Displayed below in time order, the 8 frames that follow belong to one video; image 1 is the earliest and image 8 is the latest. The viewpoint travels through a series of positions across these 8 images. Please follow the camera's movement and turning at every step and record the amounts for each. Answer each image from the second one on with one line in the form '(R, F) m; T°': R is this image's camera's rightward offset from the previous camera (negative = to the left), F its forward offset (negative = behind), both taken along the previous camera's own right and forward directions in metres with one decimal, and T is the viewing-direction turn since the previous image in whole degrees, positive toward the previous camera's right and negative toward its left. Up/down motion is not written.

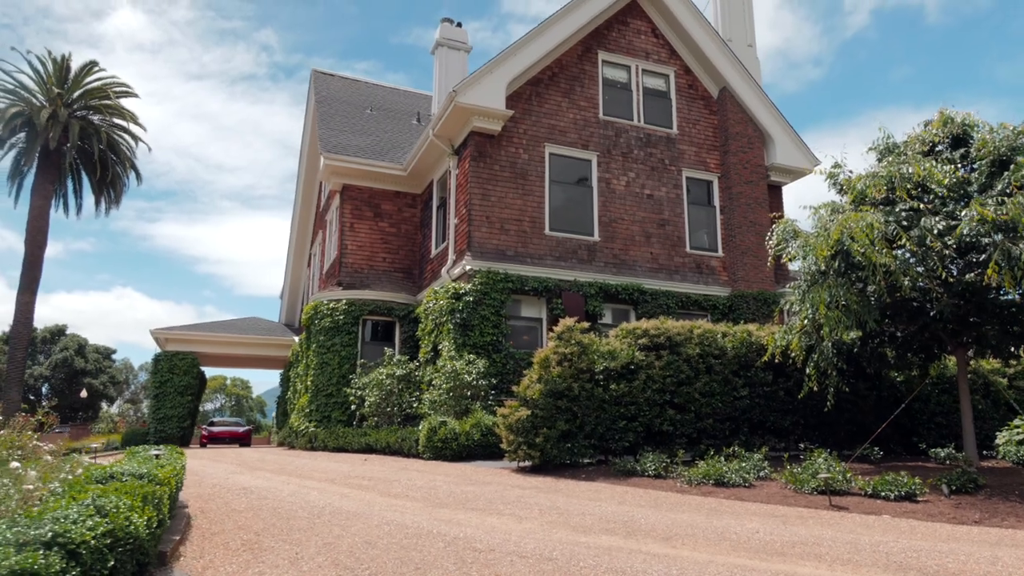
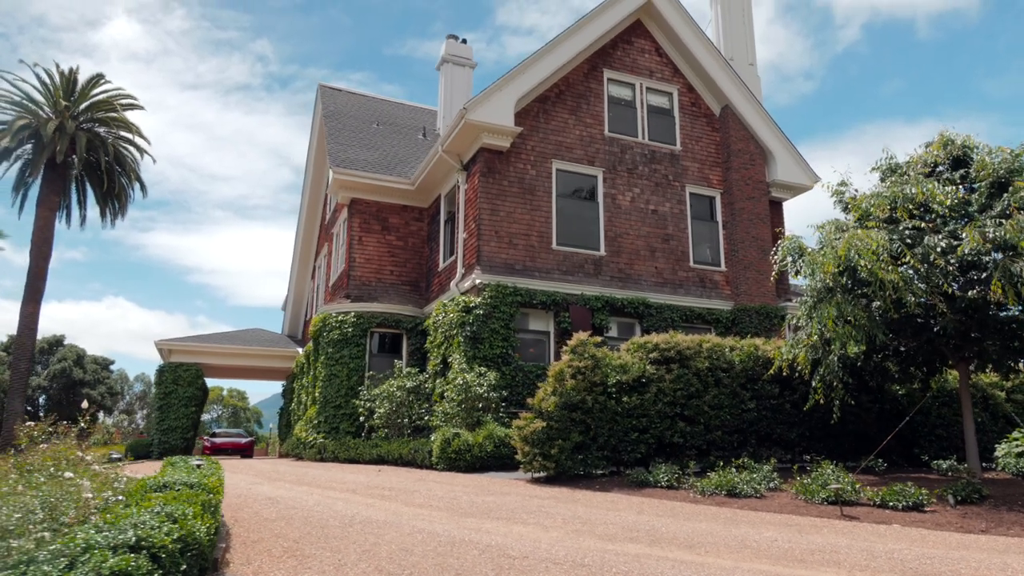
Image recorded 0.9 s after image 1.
(-0.3, -0.3) m; 0°
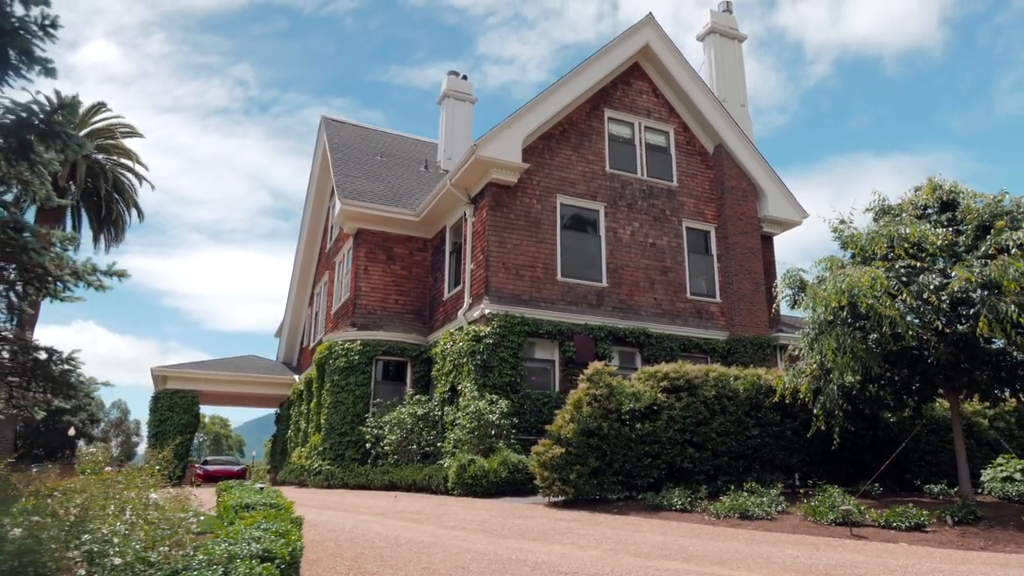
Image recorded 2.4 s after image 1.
(-0.6, -0.5) m; +2°
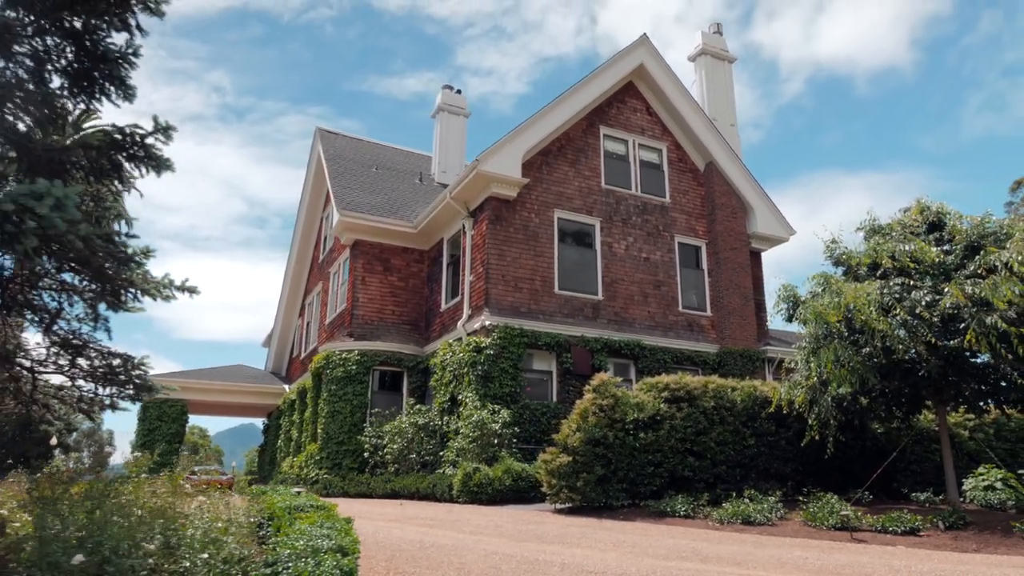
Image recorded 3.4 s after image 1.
(-0.5, -0.3) m; +2°
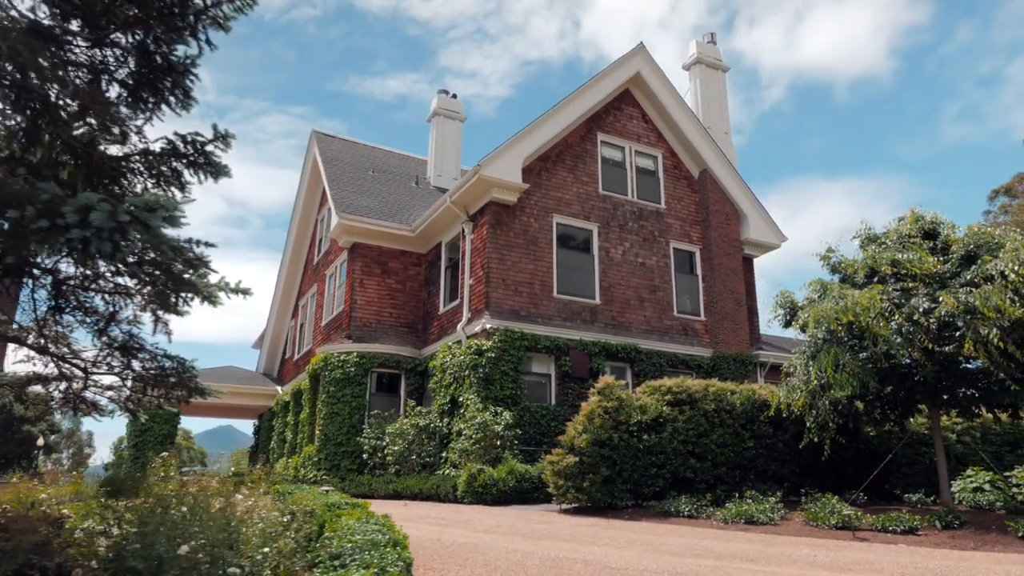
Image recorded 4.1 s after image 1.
(-0.4, -0.2) m; +1°
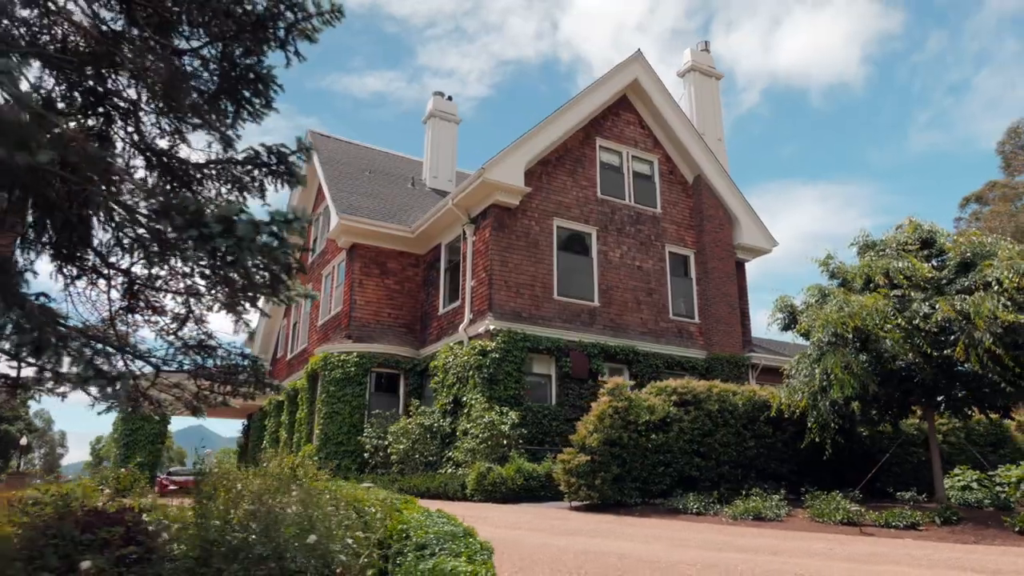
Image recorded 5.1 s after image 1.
(-0.6, -0.2) m; +2°
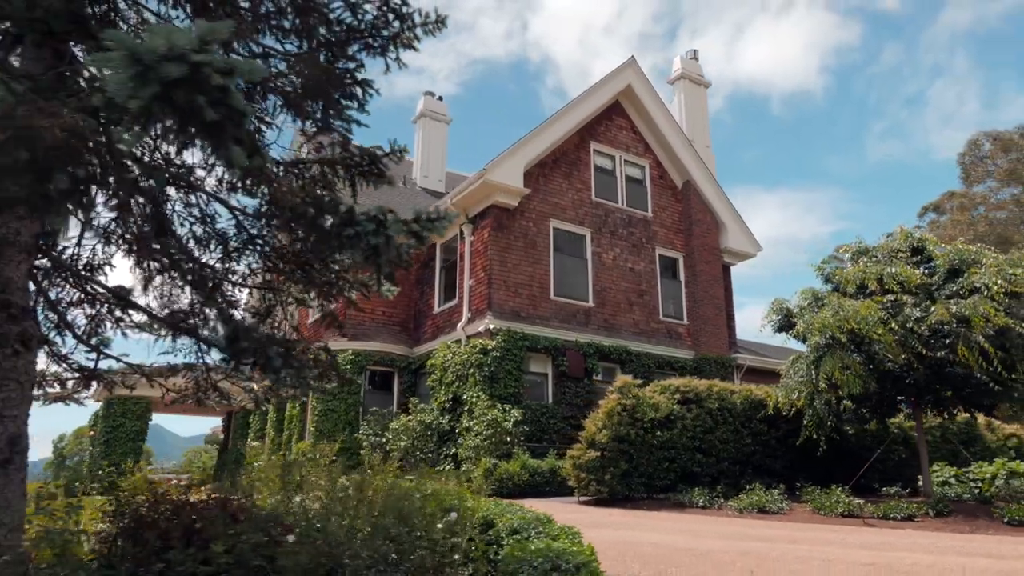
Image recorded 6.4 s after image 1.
(-0.7, -0.2) m; +3°
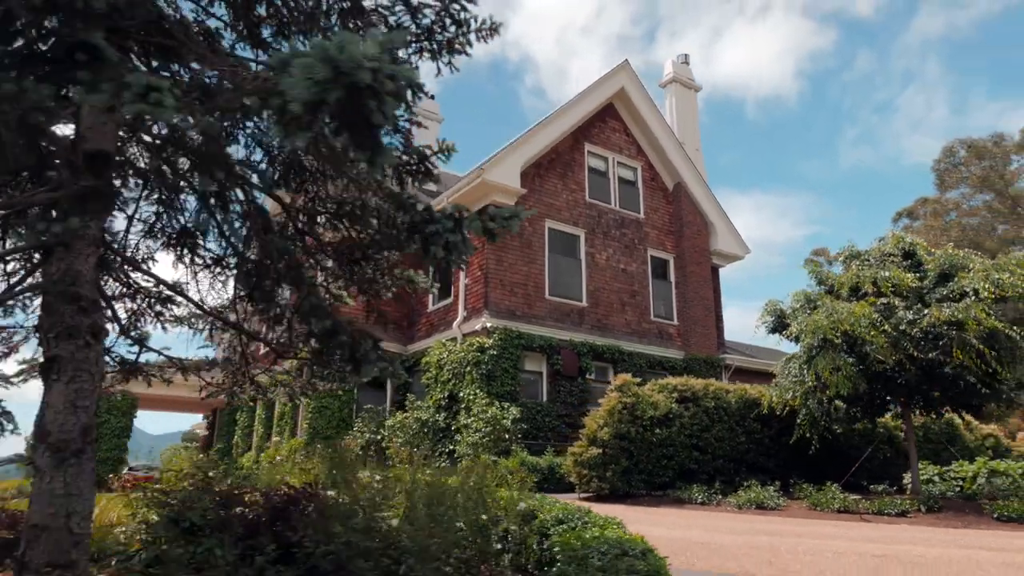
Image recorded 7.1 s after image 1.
(-0.4, -0.1) m; +2°
